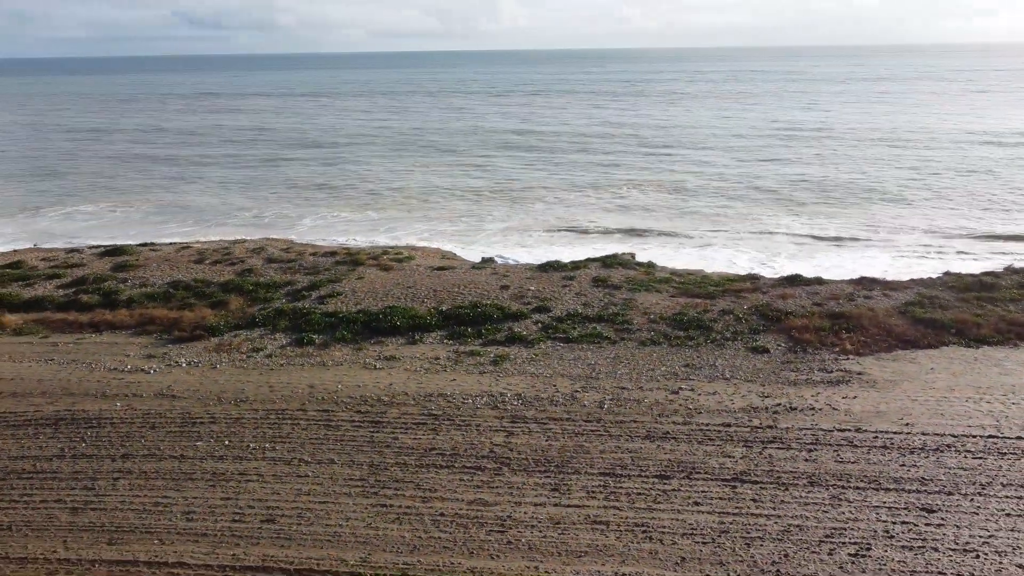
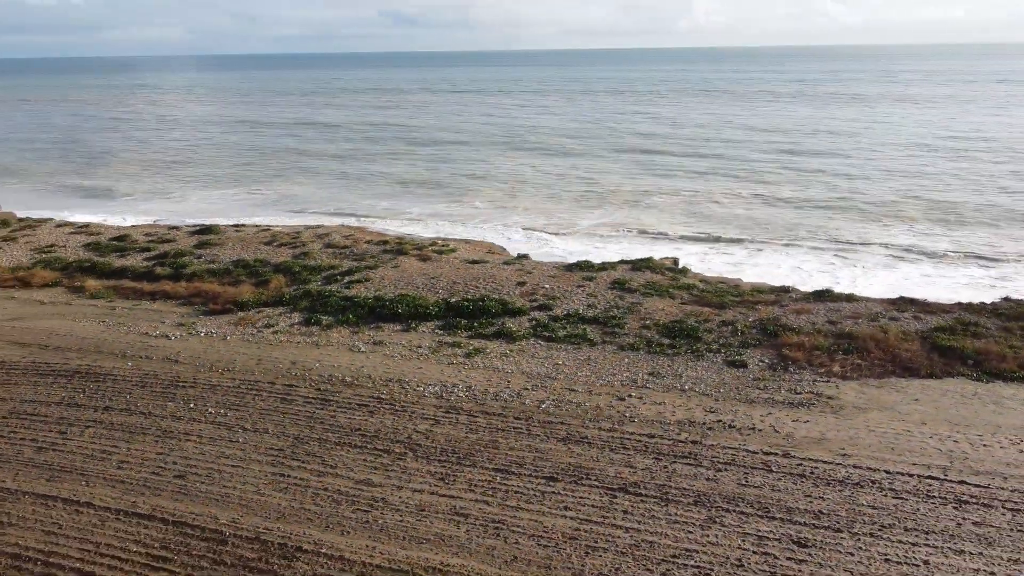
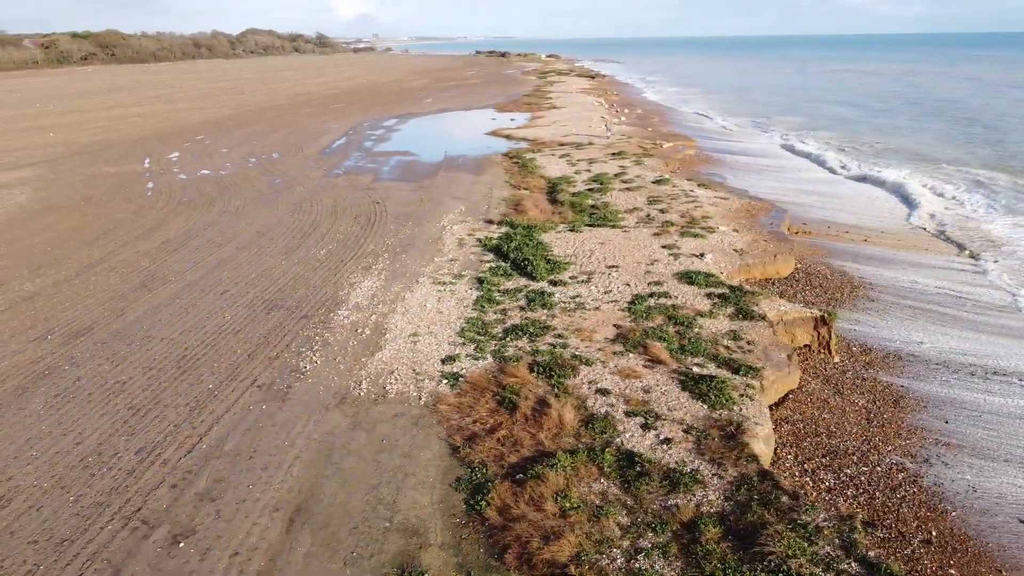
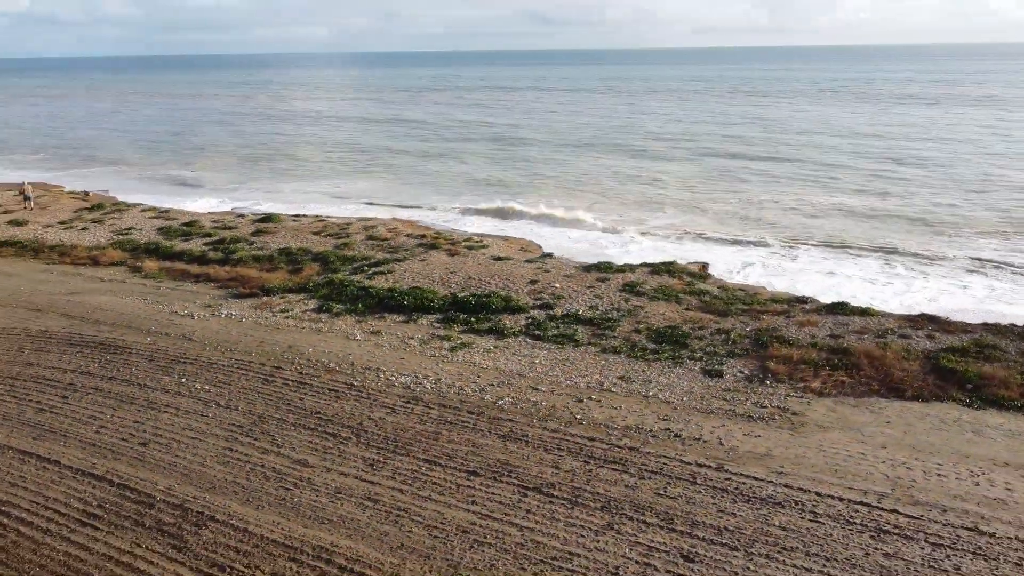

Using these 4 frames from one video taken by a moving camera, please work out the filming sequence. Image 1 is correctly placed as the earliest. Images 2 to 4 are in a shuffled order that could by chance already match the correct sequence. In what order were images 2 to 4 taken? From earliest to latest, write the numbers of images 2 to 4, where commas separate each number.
2, 4, 3
